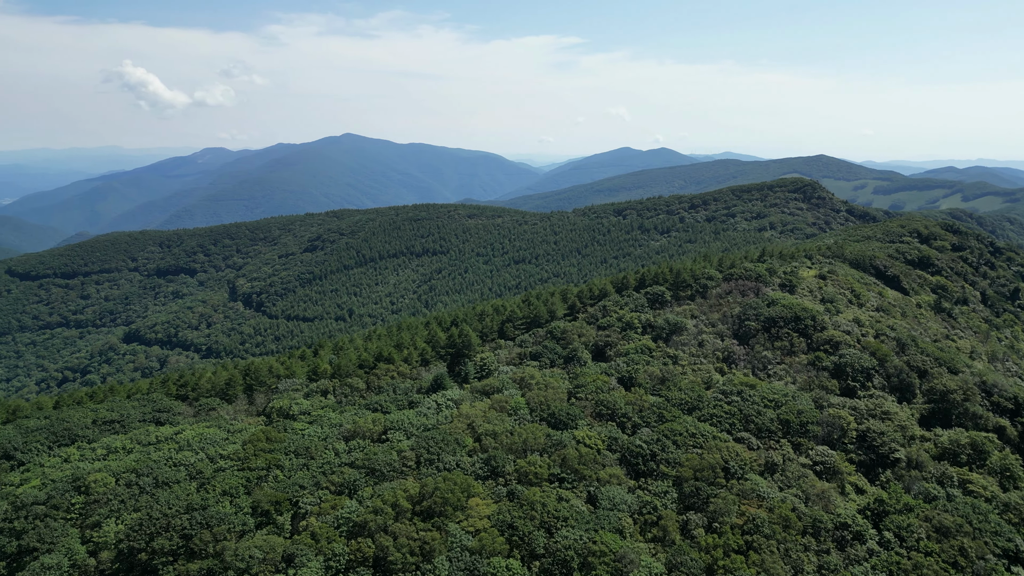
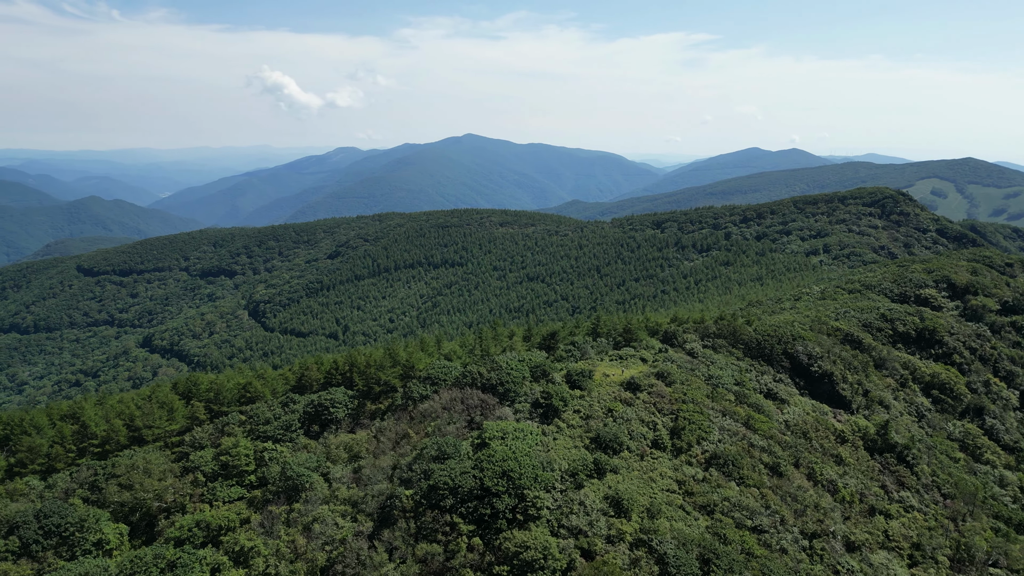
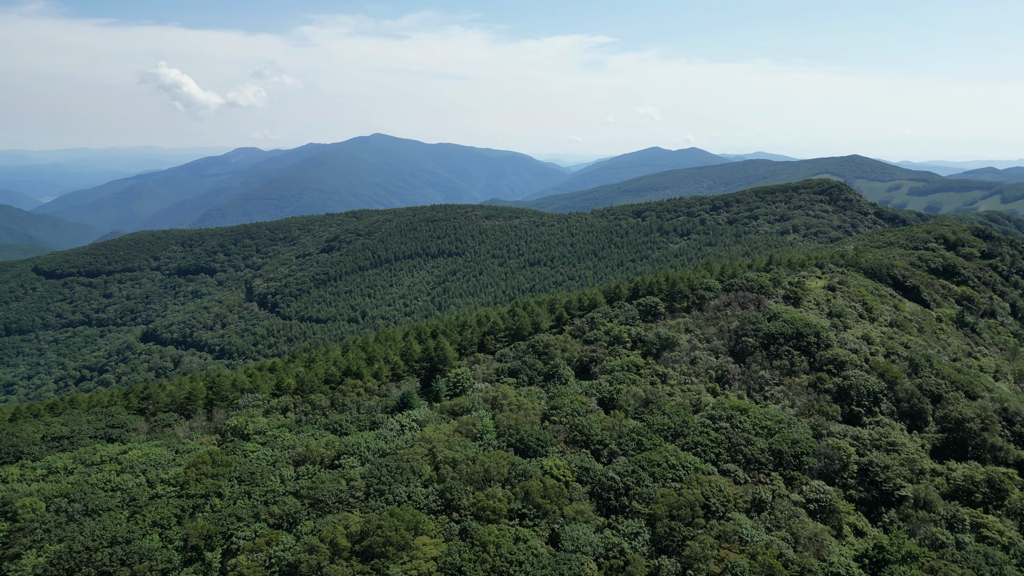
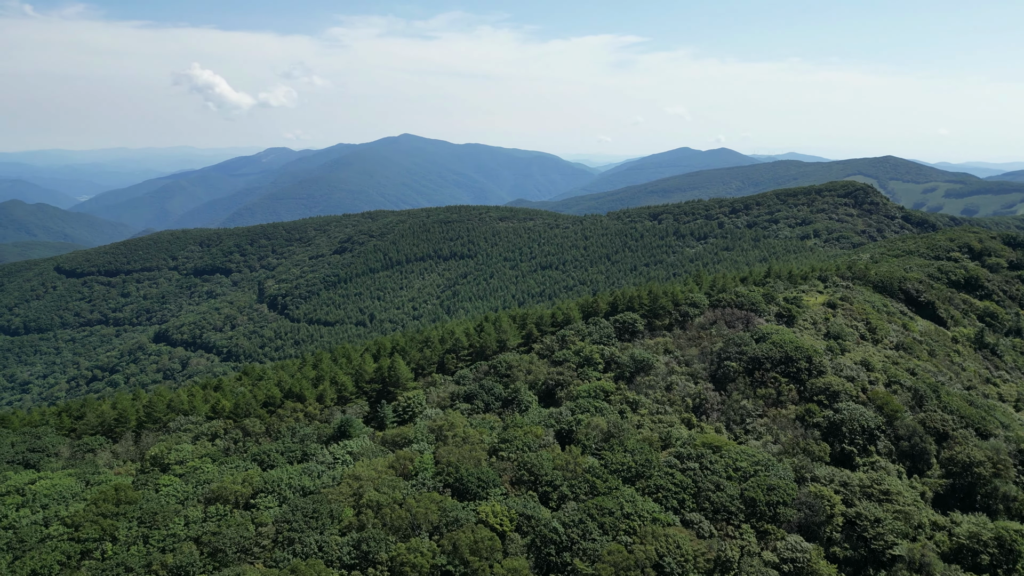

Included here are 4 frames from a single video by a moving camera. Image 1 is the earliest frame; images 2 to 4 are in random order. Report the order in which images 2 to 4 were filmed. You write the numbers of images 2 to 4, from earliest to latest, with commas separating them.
3, 4, 2
